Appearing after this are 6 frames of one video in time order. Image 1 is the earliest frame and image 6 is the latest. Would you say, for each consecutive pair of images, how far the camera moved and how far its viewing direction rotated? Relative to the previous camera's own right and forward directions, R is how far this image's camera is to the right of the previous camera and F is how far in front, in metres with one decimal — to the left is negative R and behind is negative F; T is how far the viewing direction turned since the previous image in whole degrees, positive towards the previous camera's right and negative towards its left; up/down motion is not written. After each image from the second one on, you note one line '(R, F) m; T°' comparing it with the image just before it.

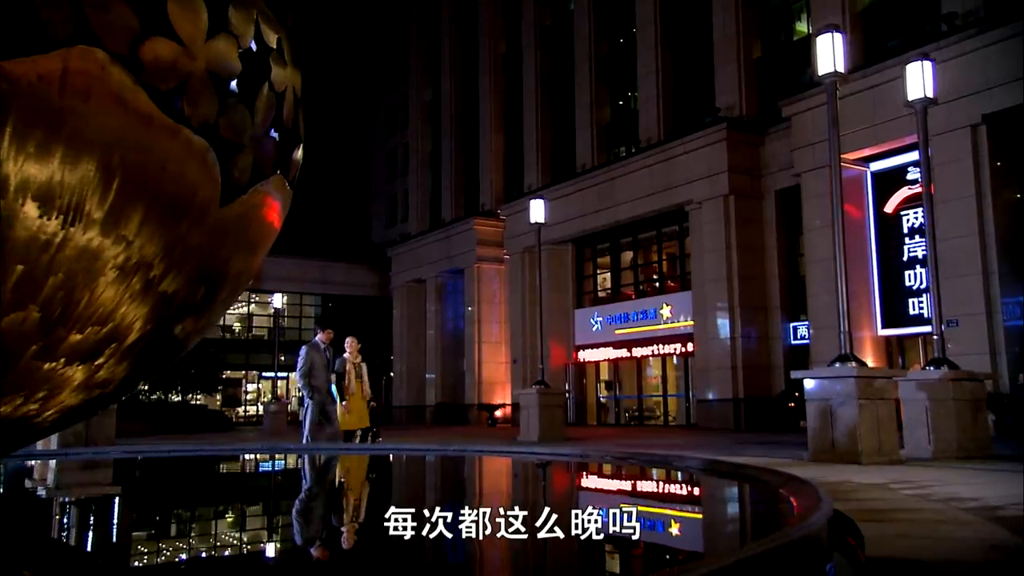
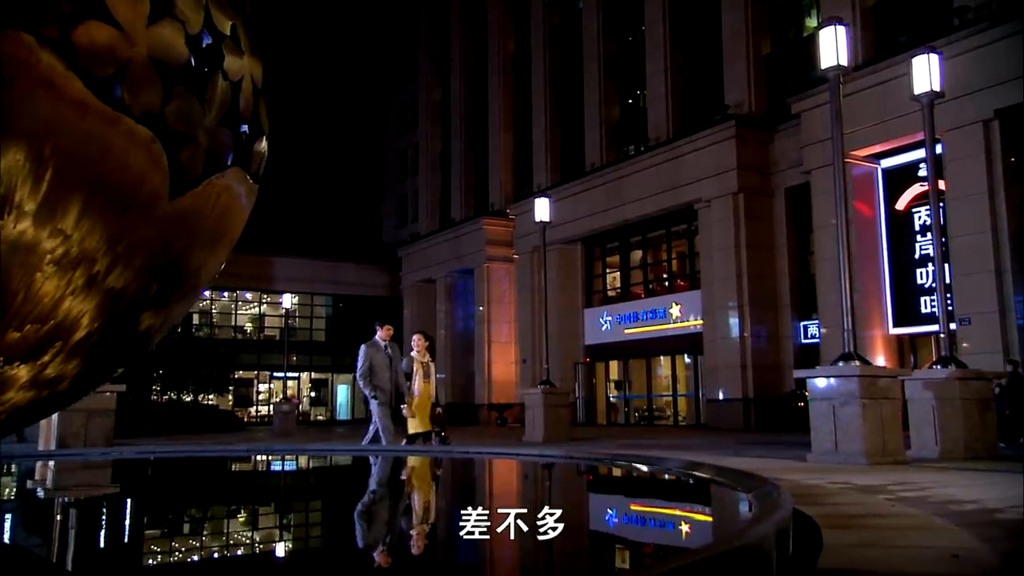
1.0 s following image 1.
(+0.4, 0.0) m; -1°
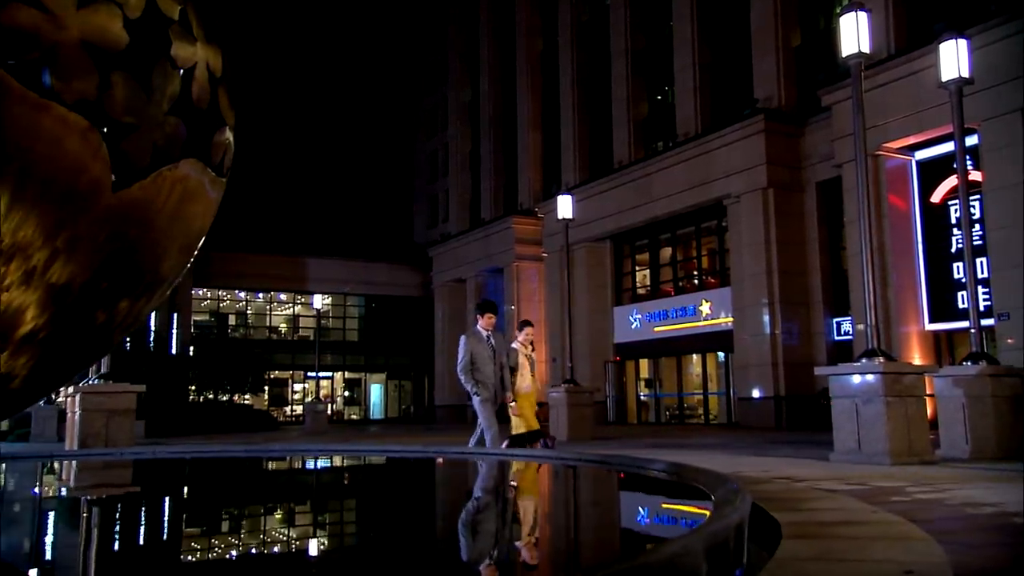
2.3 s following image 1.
(+0.5, 0.0) m; -3°
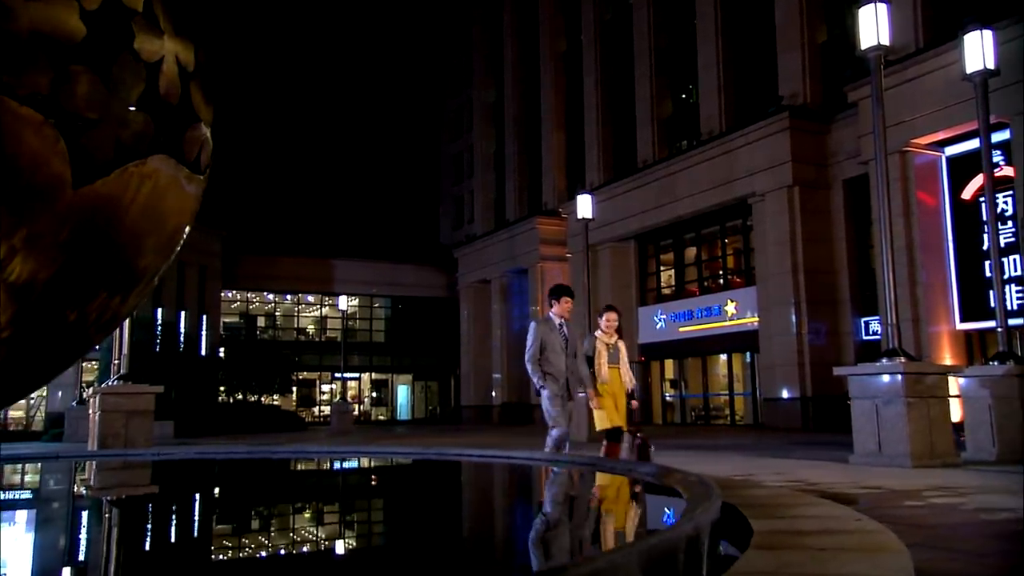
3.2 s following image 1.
(+0.4, 0.0) m; -2°
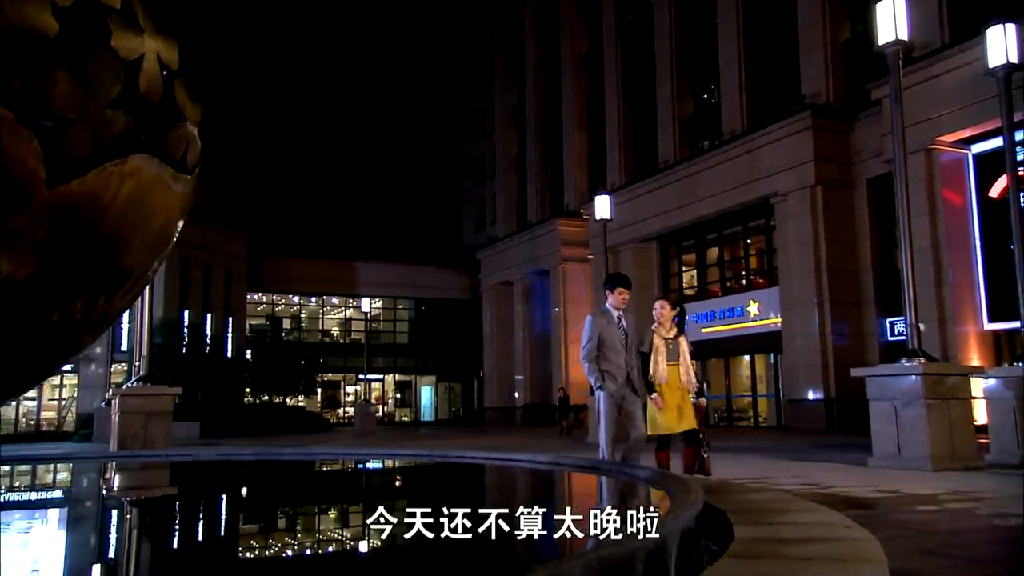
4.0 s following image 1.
(+0.3, 0.0) m; -2°
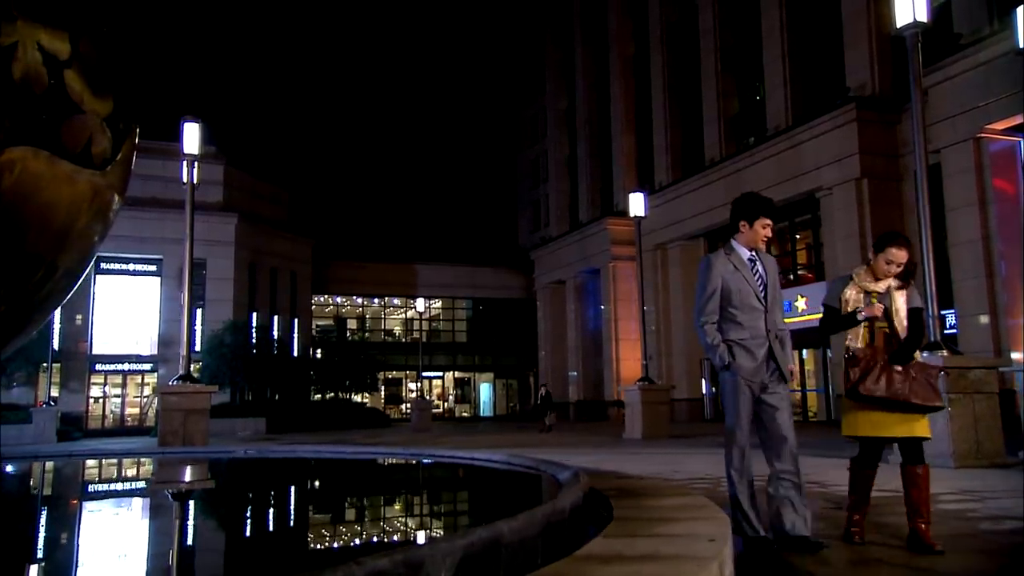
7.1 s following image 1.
(+1.2, -0.6) m; -6°
